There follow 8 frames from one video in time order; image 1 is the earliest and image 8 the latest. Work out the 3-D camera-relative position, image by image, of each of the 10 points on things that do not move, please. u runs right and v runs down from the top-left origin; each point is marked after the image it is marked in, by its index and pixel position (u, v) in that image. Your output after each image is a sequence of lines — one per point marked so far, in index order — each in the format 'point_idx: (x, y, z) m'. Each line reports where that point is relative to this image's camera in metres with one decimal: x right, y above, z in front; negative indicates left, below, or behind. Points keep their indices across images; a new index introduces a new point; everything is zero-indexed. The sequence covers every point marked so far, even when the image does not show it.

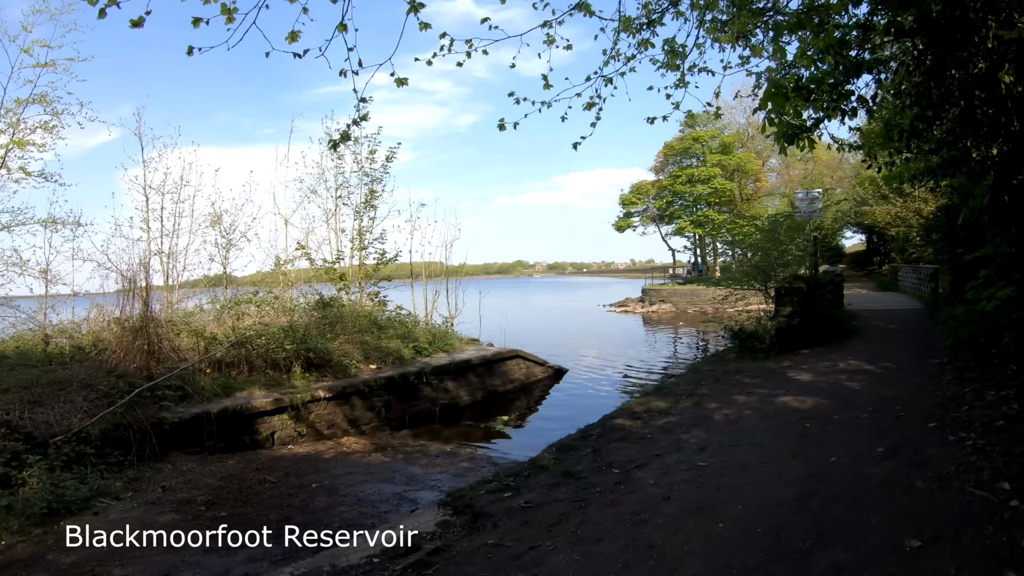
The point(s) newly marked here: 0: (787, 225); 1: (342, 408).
0: (+5.6, +1.2, +12.2) m
1: (-2.7, -1.9, +9.7) m
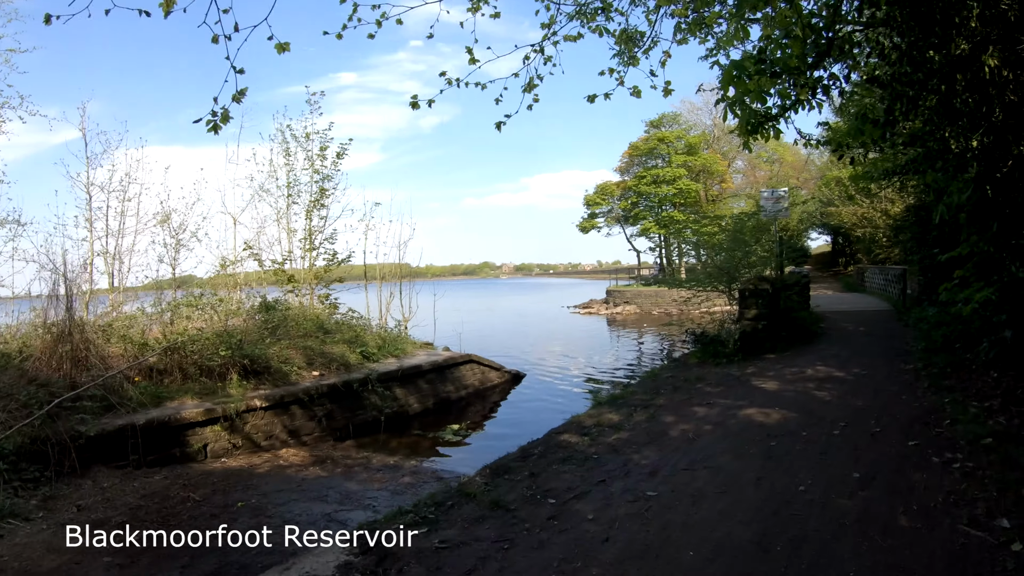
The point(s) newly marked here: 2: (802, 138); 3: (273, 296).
0: (+4.7, +1.2, +11.9) m
1: (-3.4, -1.9, +9.0) m
2: (+3.8, +2.0, +8.1) m
3: (-5.0, -0.4, +13.6) m
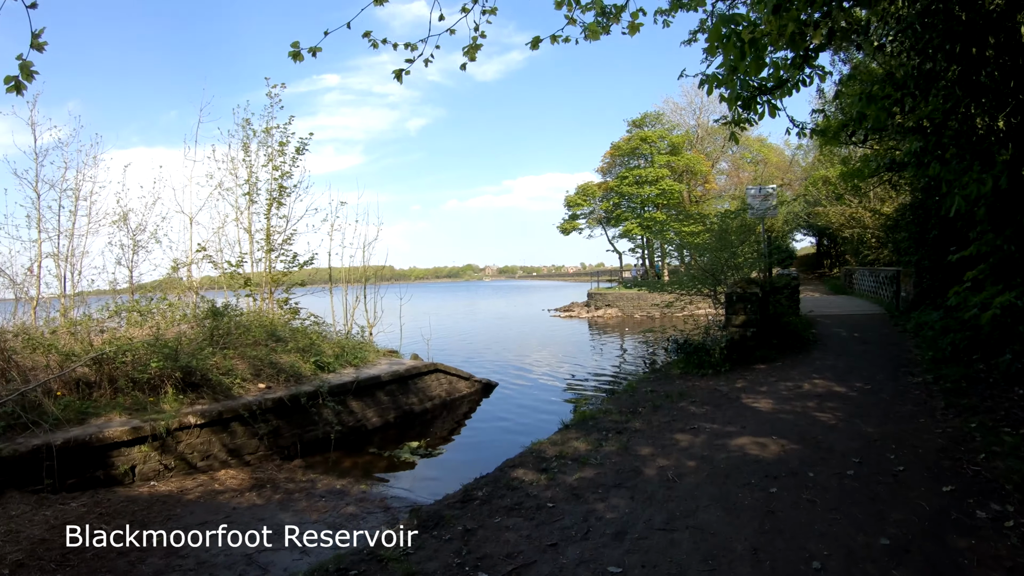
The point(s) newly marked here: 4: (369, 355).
0: (+4.2, +1.1, +11.2) m
1: (-3.9, -1.9, +8.1) m
2: (+3.4, +1.9, +7.4) m
3: (-5.6, -0.4, +12.7) m
4: (-3.0, -1.3, +12.0) m
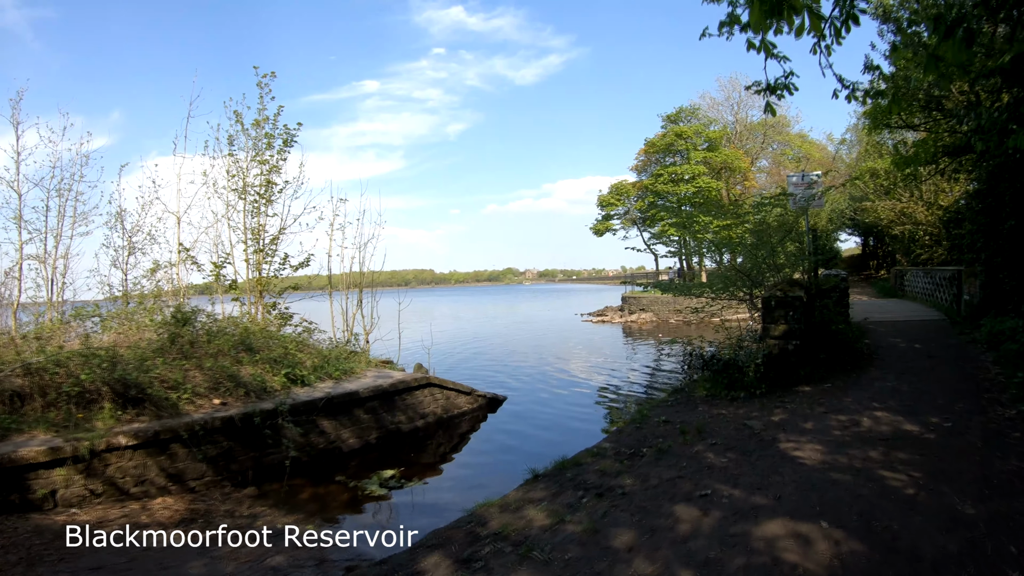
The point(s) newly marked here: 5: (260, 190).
0: (+4.2, +1.1, +9.6) m
1: (-4.0, -1.9, +7.0) m
2: (+3.2, +1.9, +5.9) m
3: (-5.4, -0.5, +11.7) m
4: (-2.8, -1.4, +10.8) m
5: (-5.2, +2.0, +12.6) m
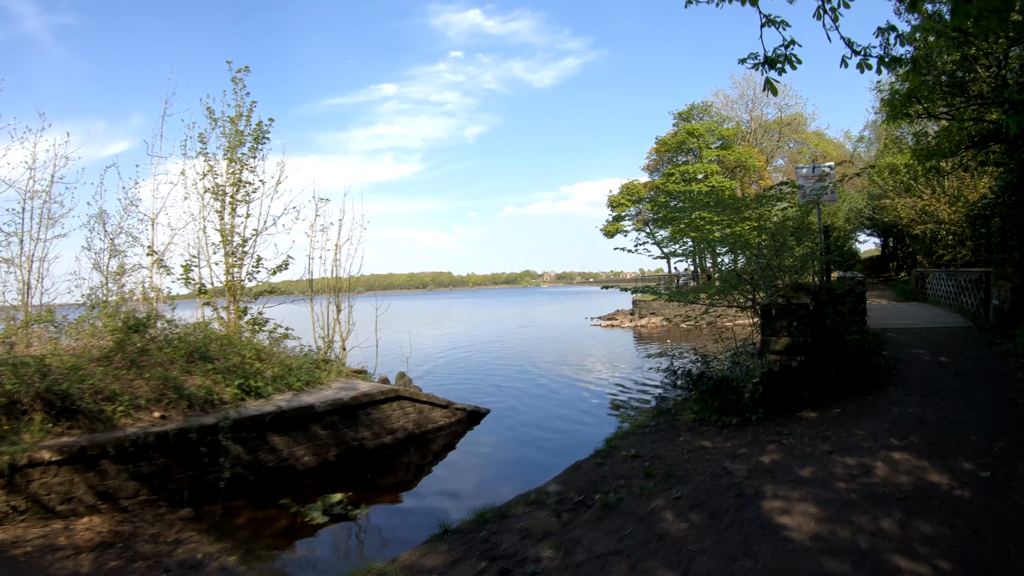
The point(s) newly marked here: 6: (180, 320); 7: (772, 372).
0: (+3.9, +1.0, +8.6) m
1: (-4.4, -2.0, +6.3) m
2: (+2.8, +1.9, +5.0) m
3: (-5.7, -0.5, +11.0) m
4: (-3.1, -1.5, +10.0) m
5: (-5.5, +1.9, +11.9) m
6: (-5.7, -0.6, +10.8) m
7: (+2.4, -0.8, +5.7) m
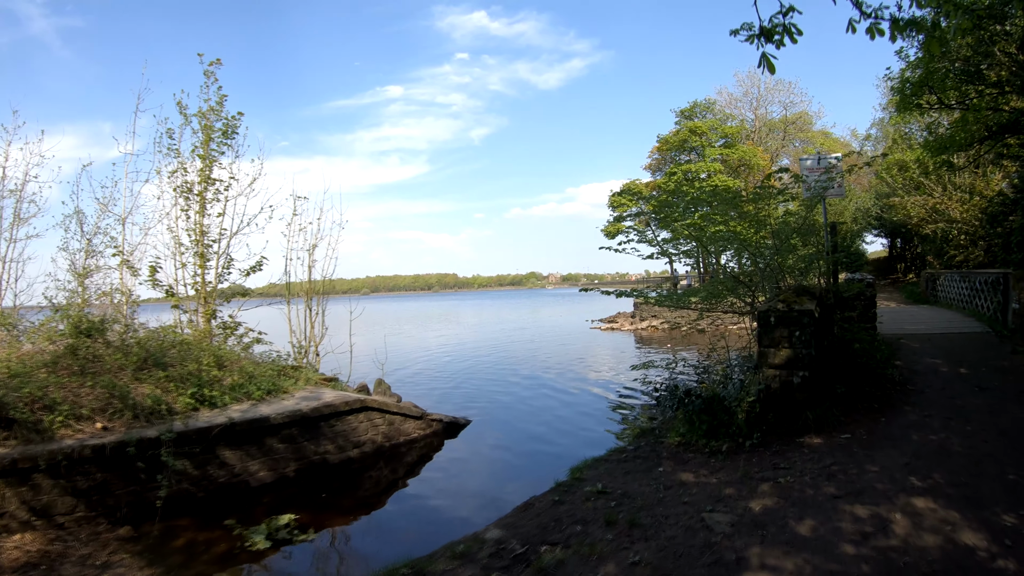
0: (+3.6, +1.0, +7.9) m
1: (-4.7, -2.0, +5.6) m
2: (+2.5, +1.8, +4.3) m
3: (-5.9, -0.6, +10.3) m
4: (-3.4, -1.5, +9.4) m
5: (-5.7, +1.9, +11.3) m
6: (-6.0, -0.6, +10.1) m
7: (+2.1, -0.8, +5.0) m
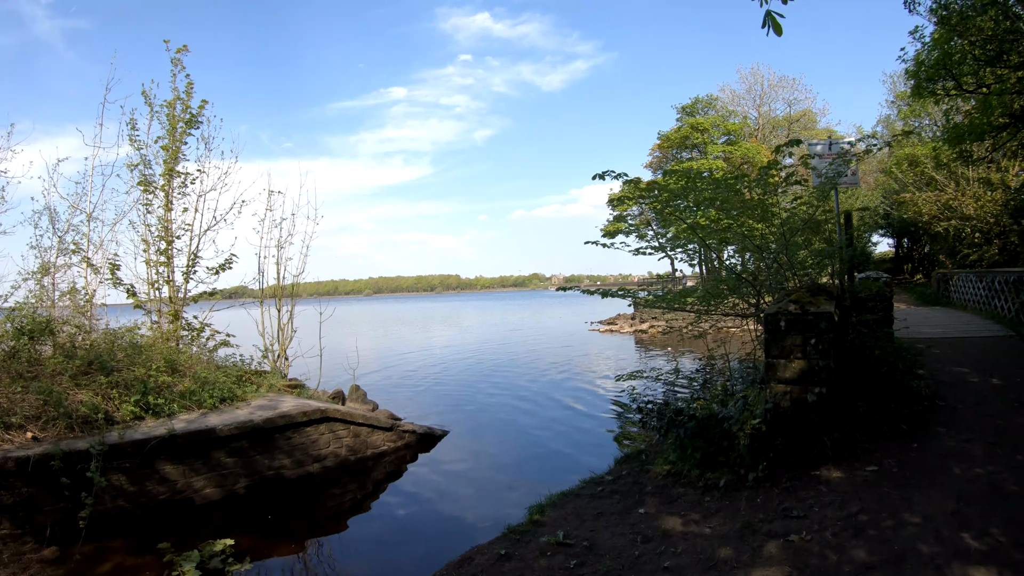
0: (+3.4, +1.0, +7.1) m
1: (-5.0, -2.0, +4.8) m
2: (+2.2, +1.9, +3.5) m
3: (-6.2, -0.6, +9.6) m
4: (-3.7, -1.5, +8.6) m
5: (-6.0, +1.9, +10.6) m
6: (-6.2, -0.6, +9.4) m
7: (+1.8, -0.8, +4.2) m
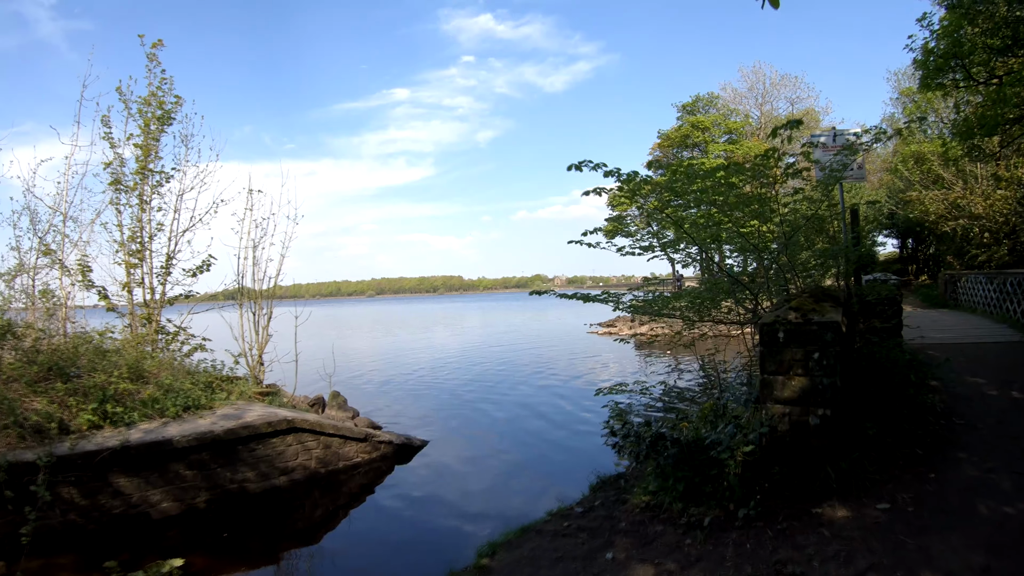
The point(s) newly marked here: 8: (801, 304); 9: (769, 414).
0: (+3.1, +0.9, +6.6) m
1: (-5.2, -2.0, +4.4) m
2: (+1.9, +1.8, +3.0) m
3: (-6.4, -0.6, +9.1) m
4: (-3.9, -1.5, +8.1) m
5: (-6.2, +1.9, +10.1) m
6: (-6.4, -0.7, +8.9) m
7: (+1.6, -0.8, +3.8) m
8: (+1.9, -0.1, +4.1) m
9: (+1.6, -0.7, +3.8) m
